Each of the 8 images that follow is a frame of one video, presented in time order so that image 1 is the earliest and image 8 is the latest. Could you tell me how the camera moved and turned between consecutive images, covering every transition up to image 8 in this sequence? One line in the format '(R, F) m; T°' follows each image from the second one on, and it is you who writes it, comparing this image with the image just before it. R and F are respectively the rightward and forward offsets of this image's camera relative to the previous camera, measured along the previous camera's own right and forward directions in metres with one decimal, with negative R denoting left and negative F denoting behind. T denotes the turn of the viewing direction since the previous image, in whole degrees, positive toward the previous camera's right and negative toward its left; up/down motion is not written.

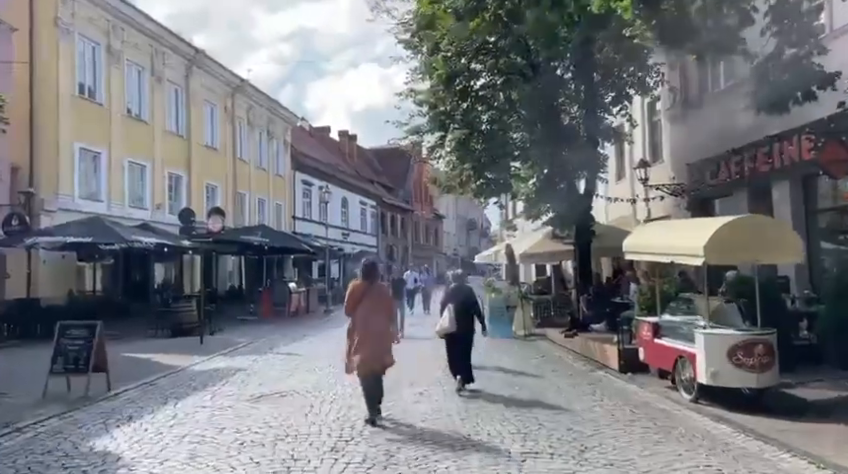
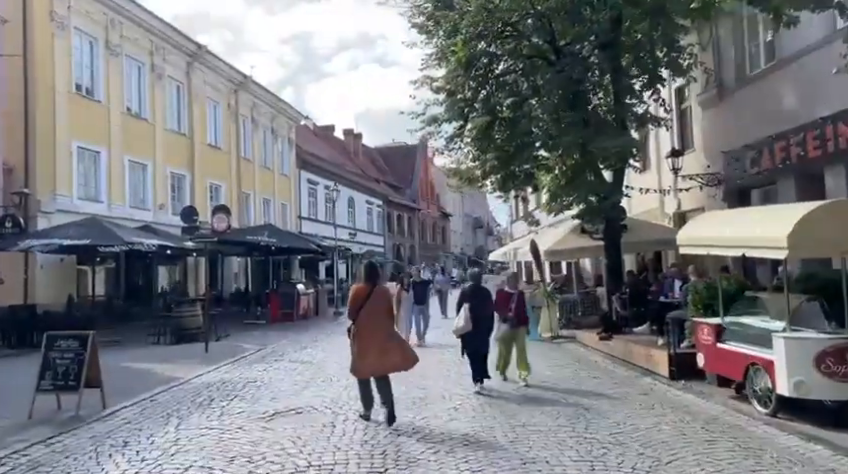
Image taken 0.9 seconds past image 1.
(-0.3, +1.2) m; 0°
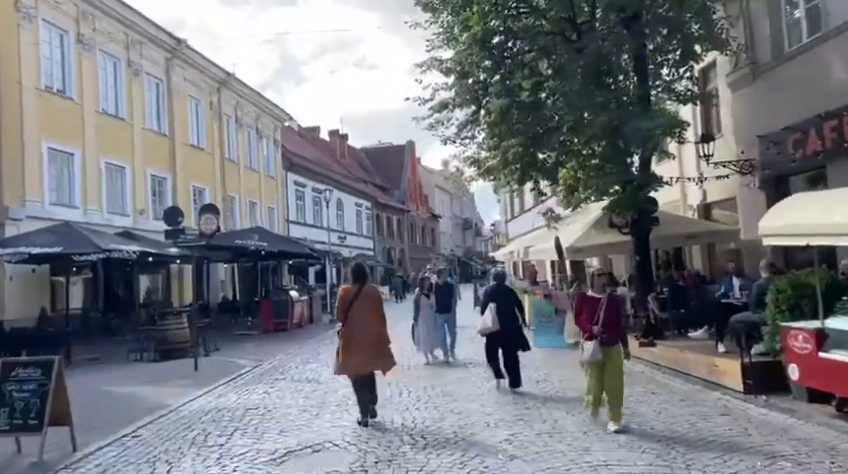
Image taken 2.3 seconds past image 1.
(-0.6, +1.6) m; +1°
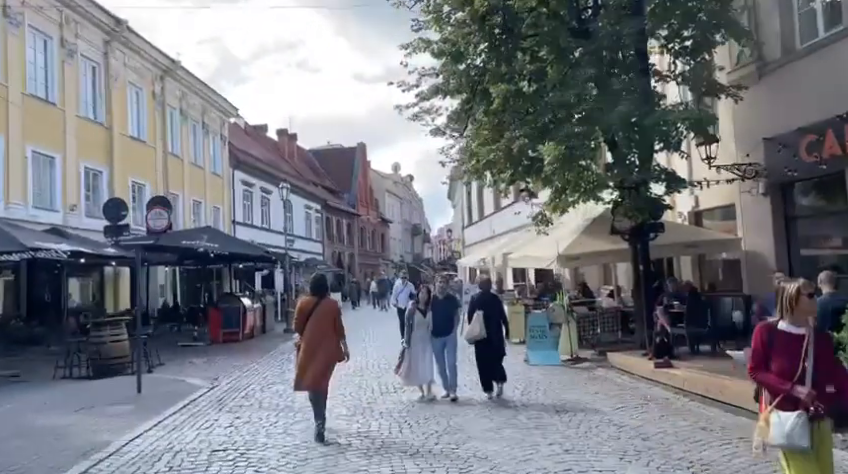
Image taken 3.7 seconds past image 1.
(-0.7, +1.8) m; +5°
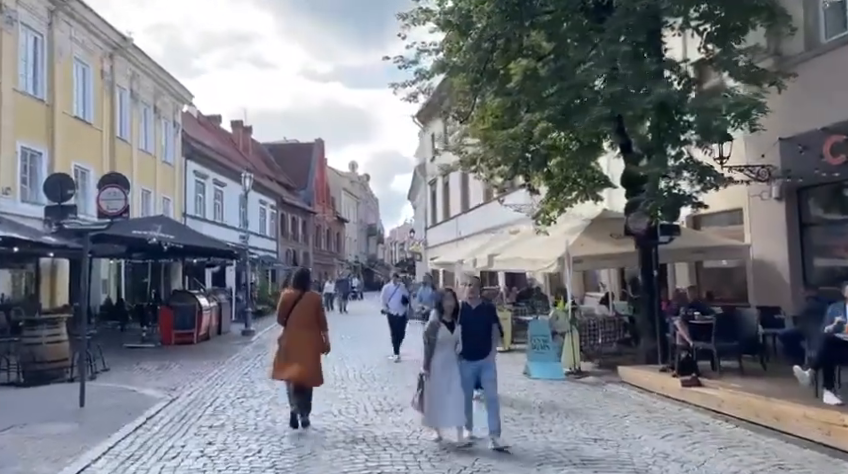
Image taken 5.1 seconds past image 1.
(-0.7, +1.5) m; +4°
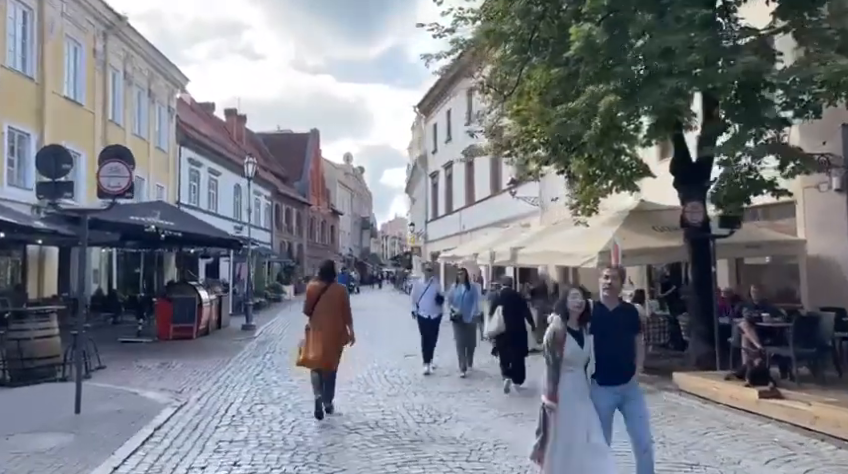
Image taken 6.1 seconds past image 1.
(-0.7, +1.2) m; +1°
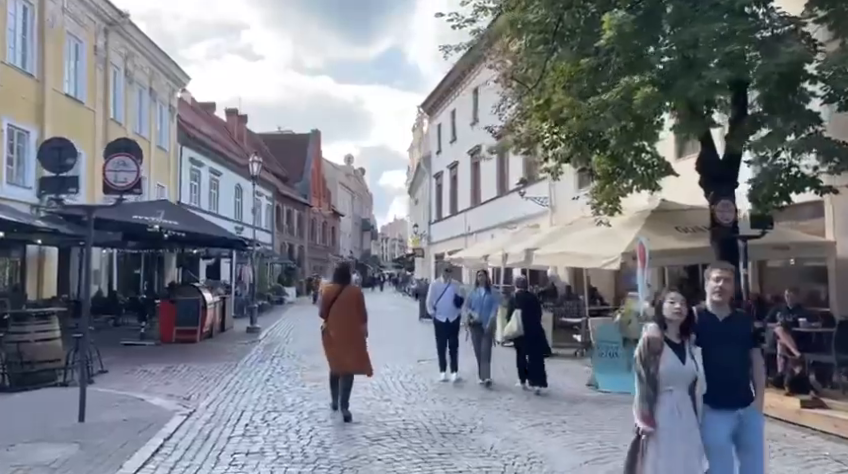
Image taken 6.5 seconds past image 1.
(-0.3, +0.5) m; 0°
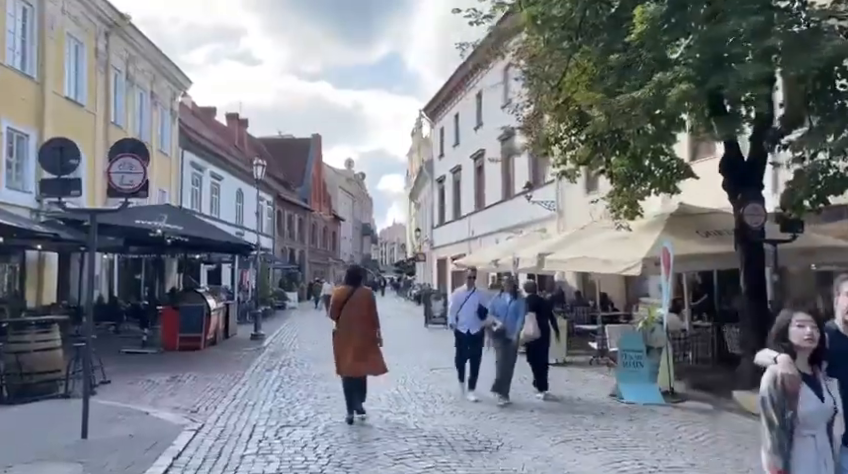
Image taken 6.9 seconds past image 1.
(-0.3, +0.4) m; 0°
